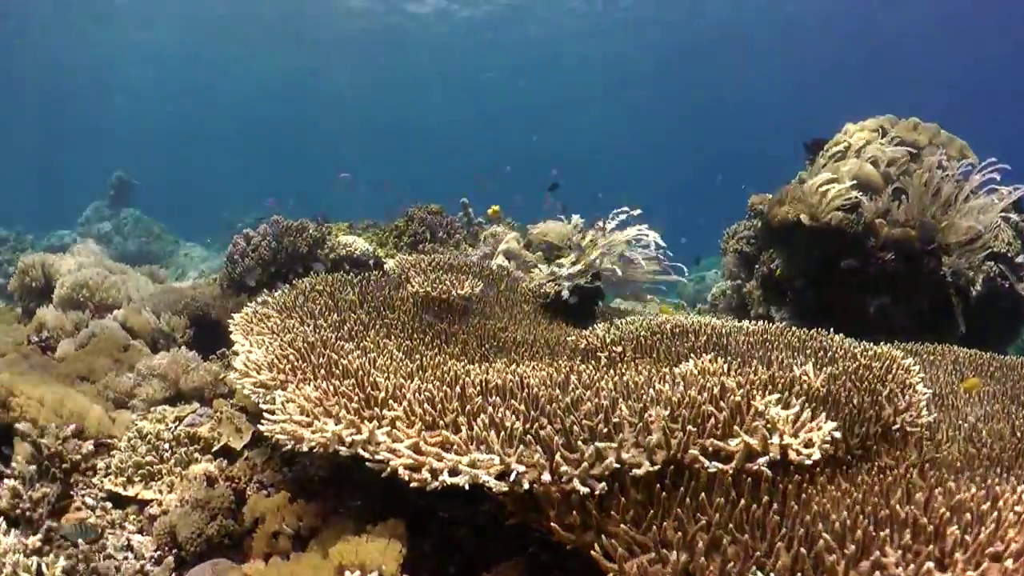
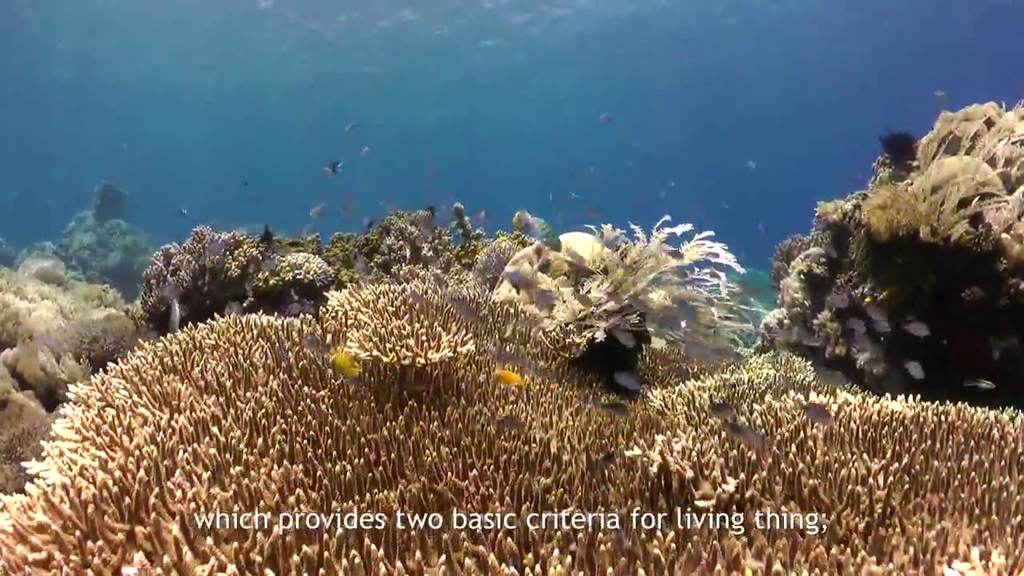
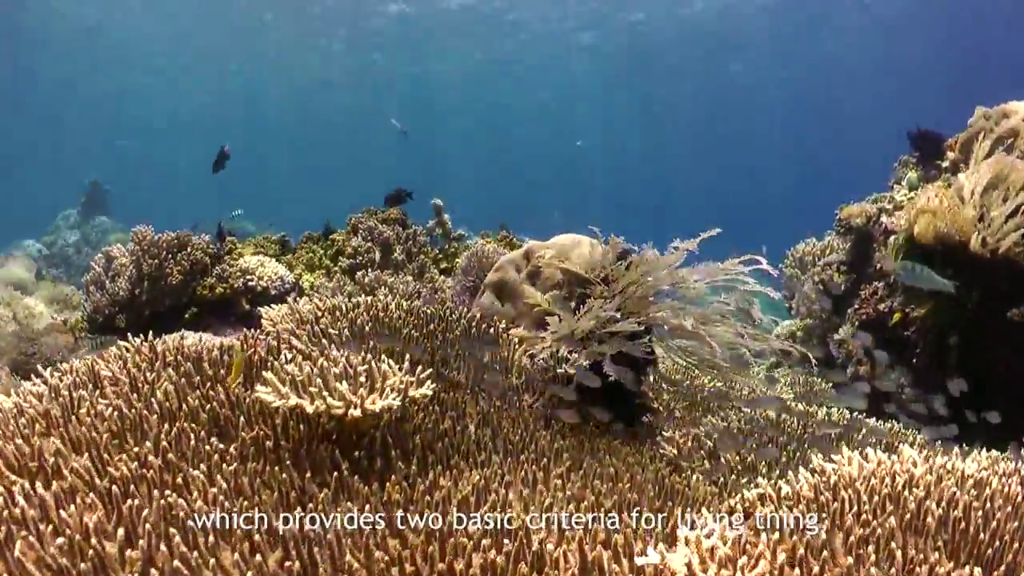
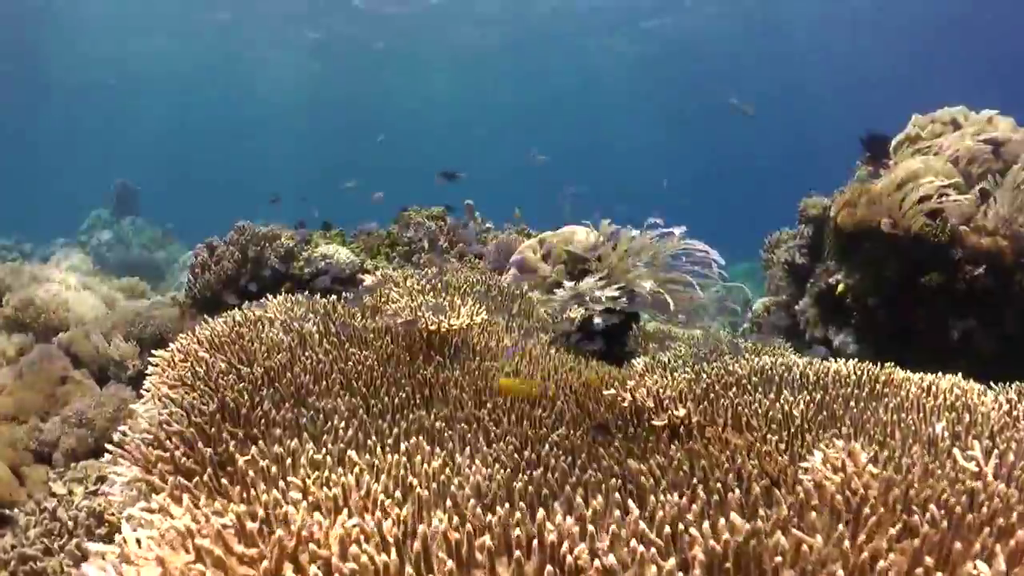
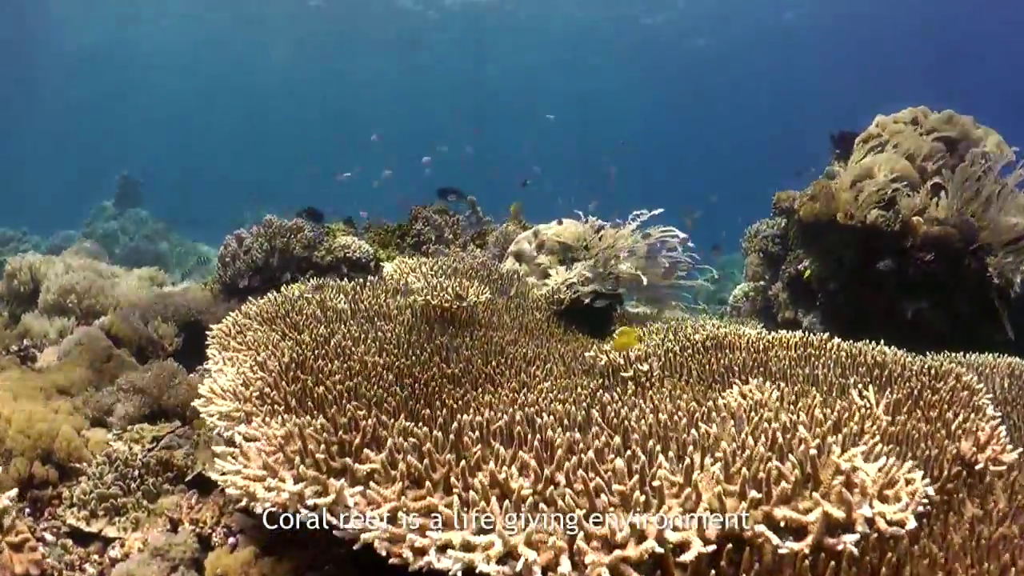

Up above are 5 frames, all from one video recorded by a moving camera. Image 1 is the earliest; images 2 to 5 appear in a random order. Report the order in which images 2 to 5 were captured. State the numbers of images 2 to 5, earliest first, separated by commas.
5, 4, 2, 3
